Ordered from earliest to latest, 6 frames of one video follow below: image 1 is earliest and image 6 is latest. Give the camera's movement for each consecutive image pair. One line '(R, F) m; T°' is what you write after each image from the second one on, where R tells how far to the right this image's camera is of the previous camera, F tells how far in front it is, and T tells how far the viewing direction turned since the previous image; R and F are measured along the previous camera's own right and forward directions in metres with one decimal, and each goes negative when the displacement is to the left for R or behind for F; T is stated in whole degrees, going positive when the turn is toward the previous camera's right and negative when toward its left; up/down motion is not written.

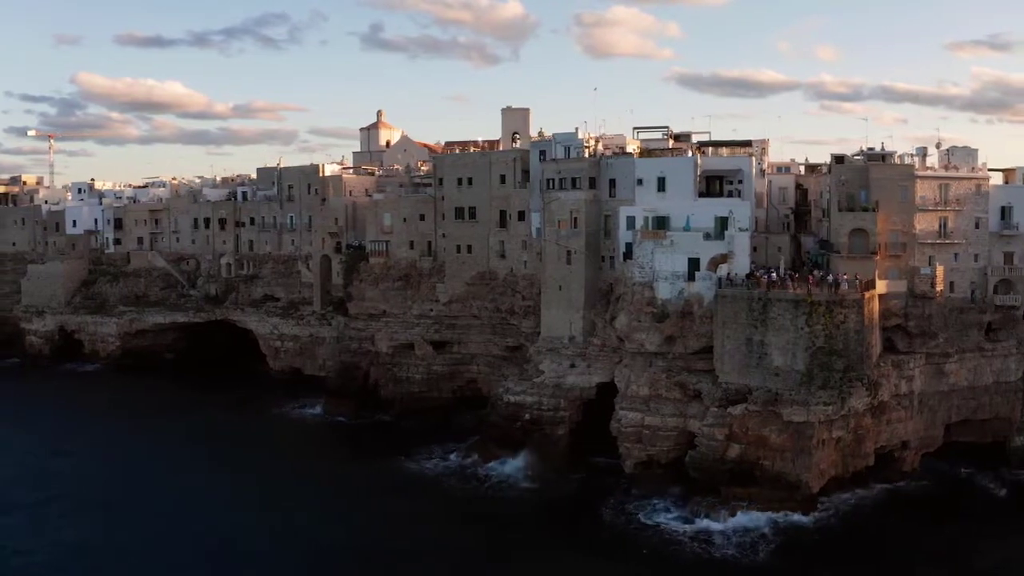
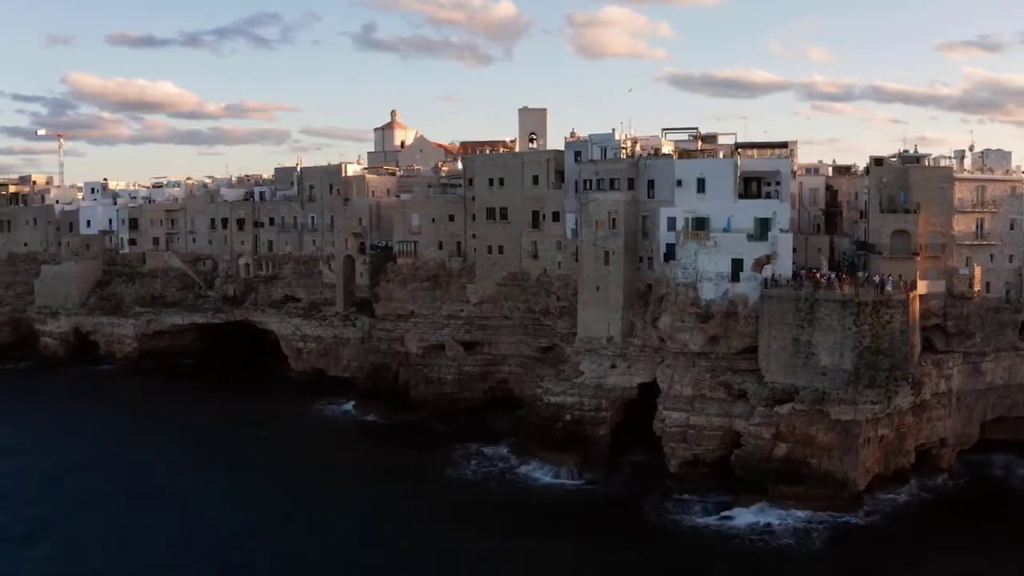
(-1.9, 0.0) m; +1°
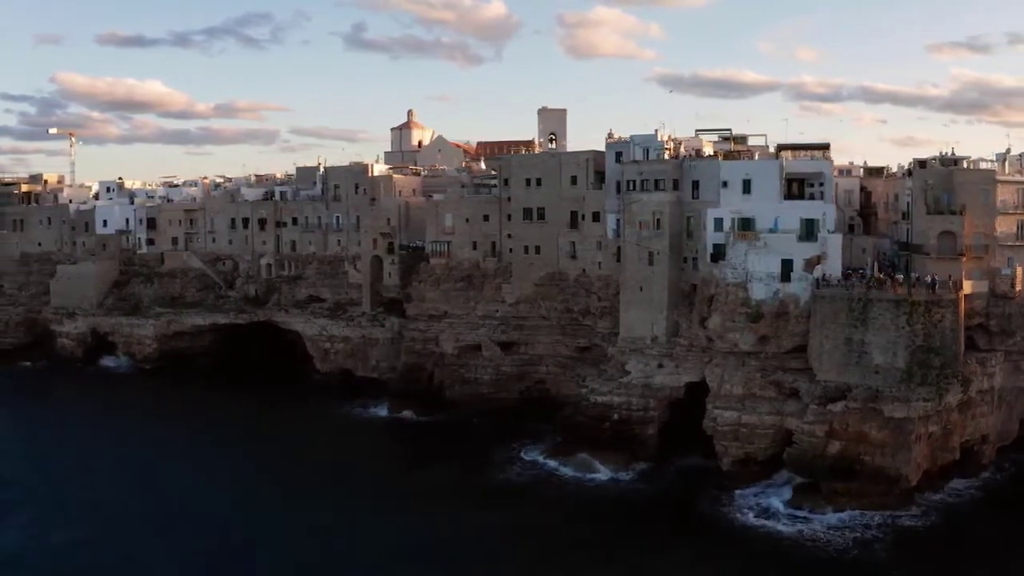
(-2.3, -0.1) m; +1°
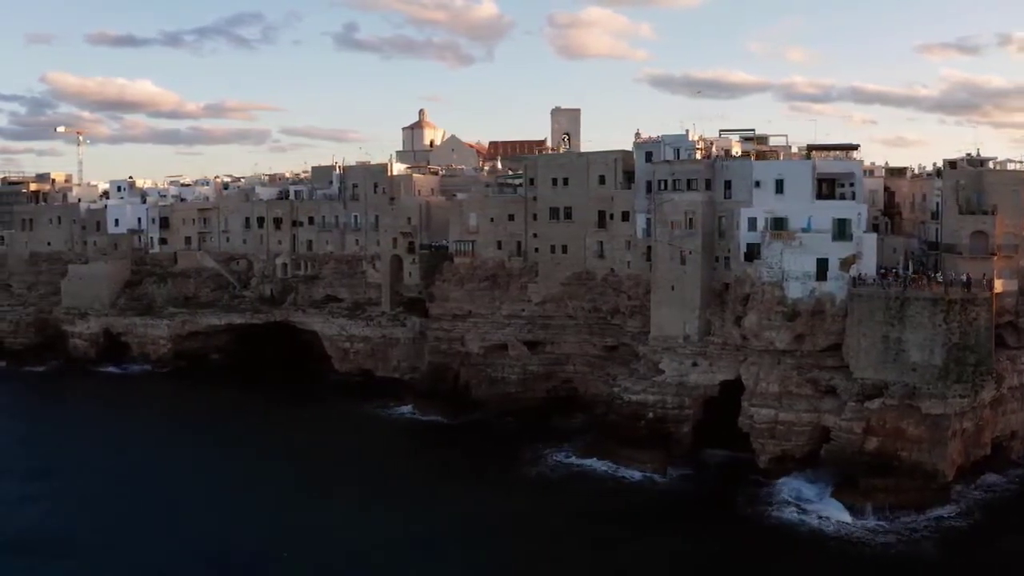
(-1.7, -0.2) m; +1°
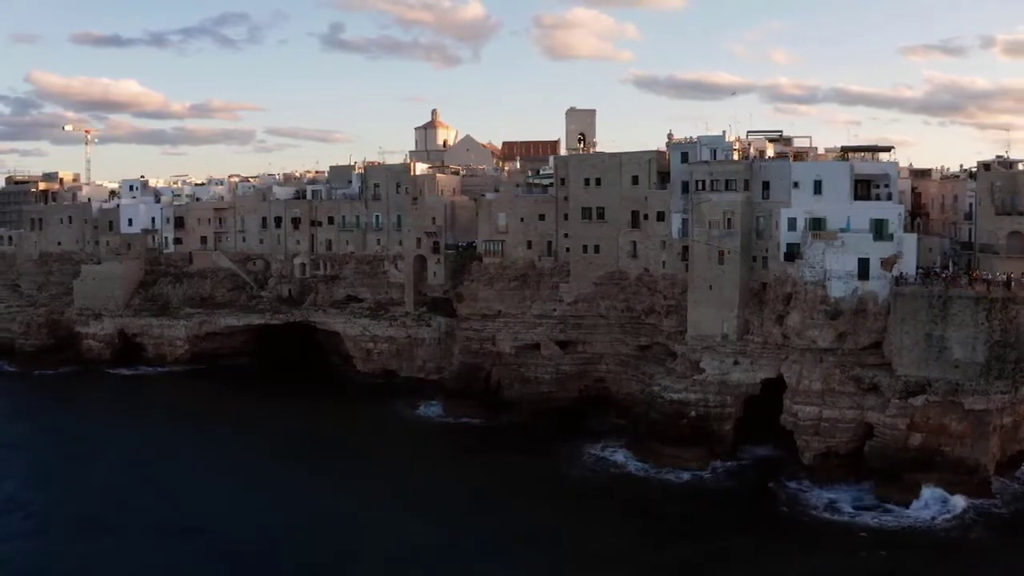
(-2.3, -0.3) m; +1°
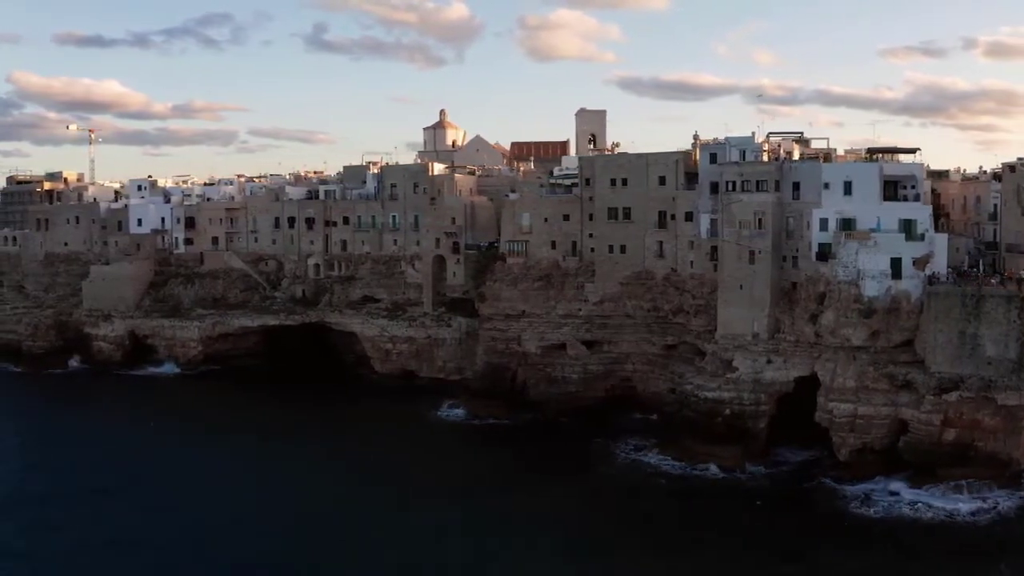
(-2.1, -0.4) m; +1°
